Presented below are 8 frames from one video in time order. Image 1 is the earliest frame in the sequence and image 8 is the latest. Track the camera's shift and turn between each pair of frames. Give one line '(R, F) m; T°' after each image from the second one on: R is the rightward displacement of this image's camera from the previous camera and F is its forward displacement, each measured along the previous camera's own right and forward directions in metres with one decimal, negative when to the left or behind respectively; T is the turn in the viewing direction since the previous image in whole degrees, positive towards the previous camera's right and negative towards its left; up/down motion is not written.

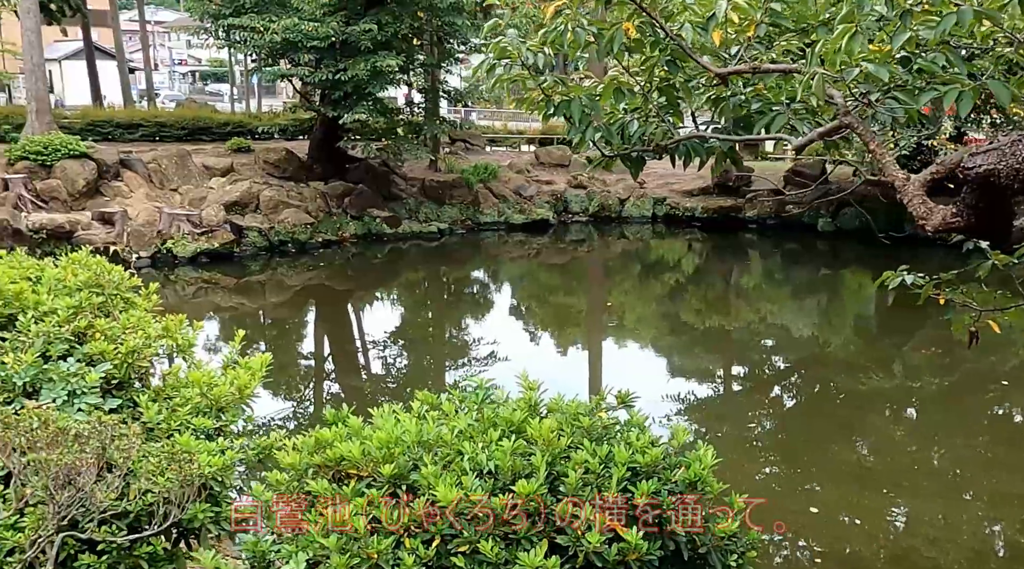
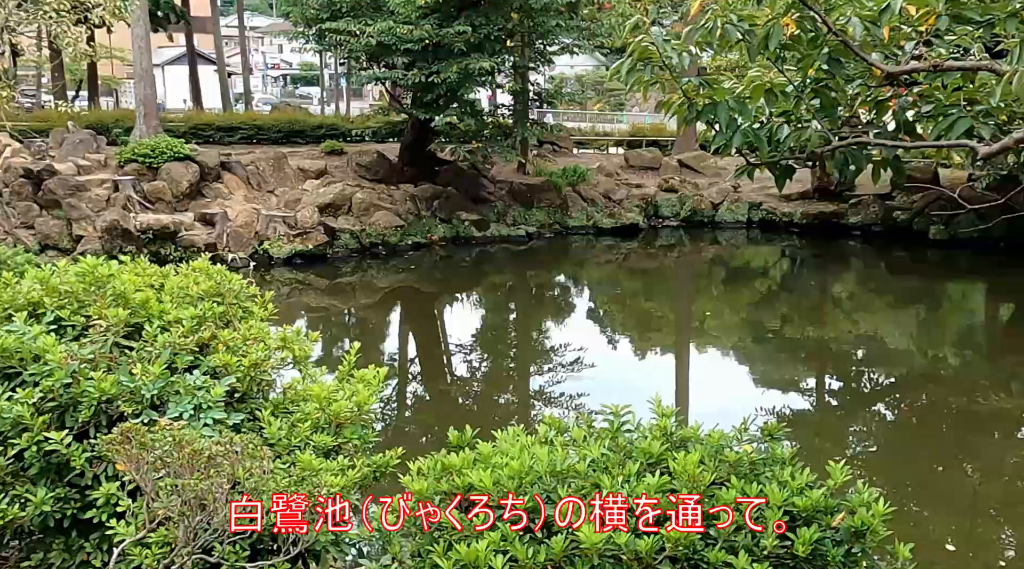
(-0.2, +0.1) m; -4°
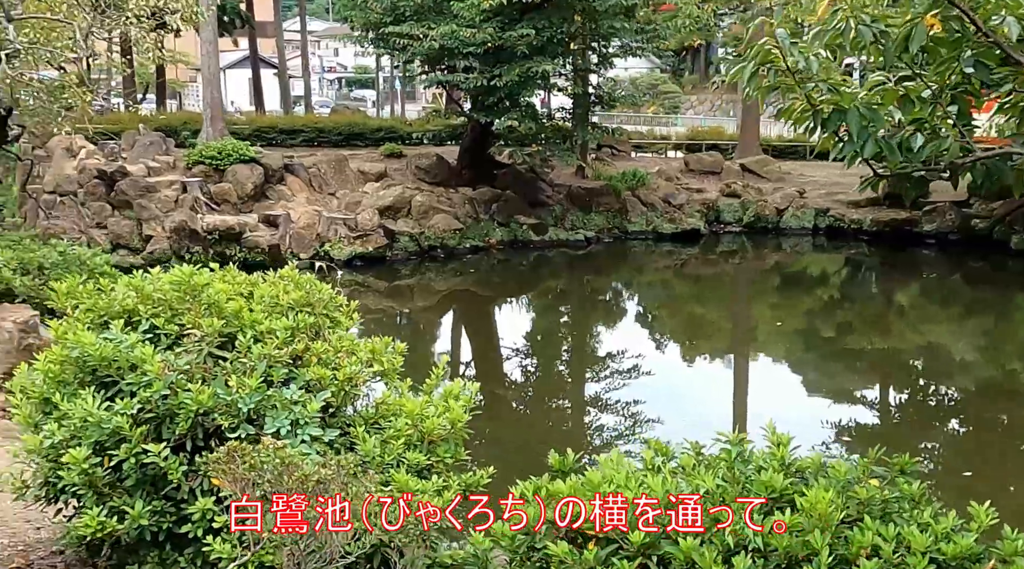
(-0.2, +0.1) m; -3°
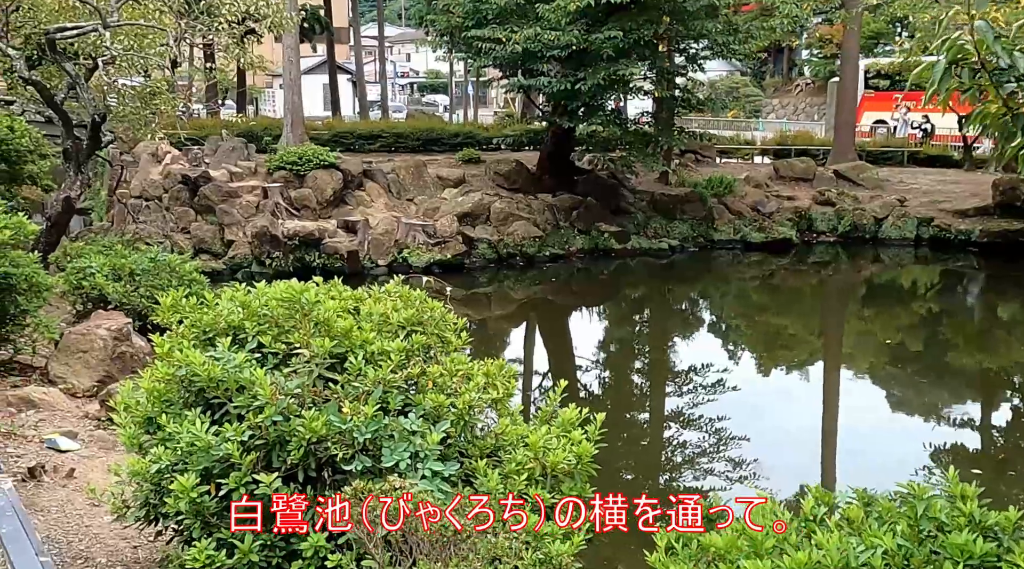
(-0.2, +0.2) m; -4°
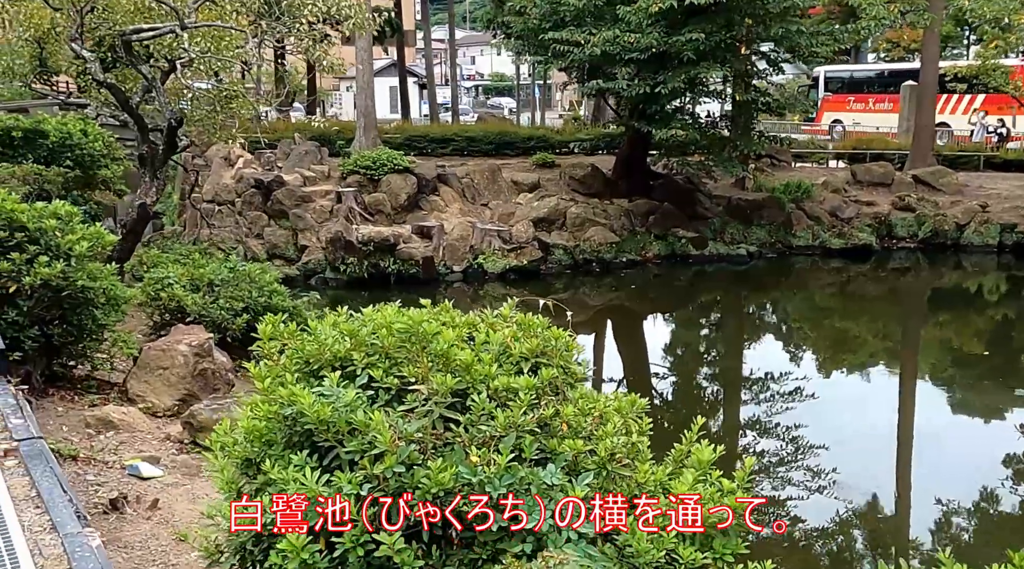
(-0.2, +0.4) m; -3°
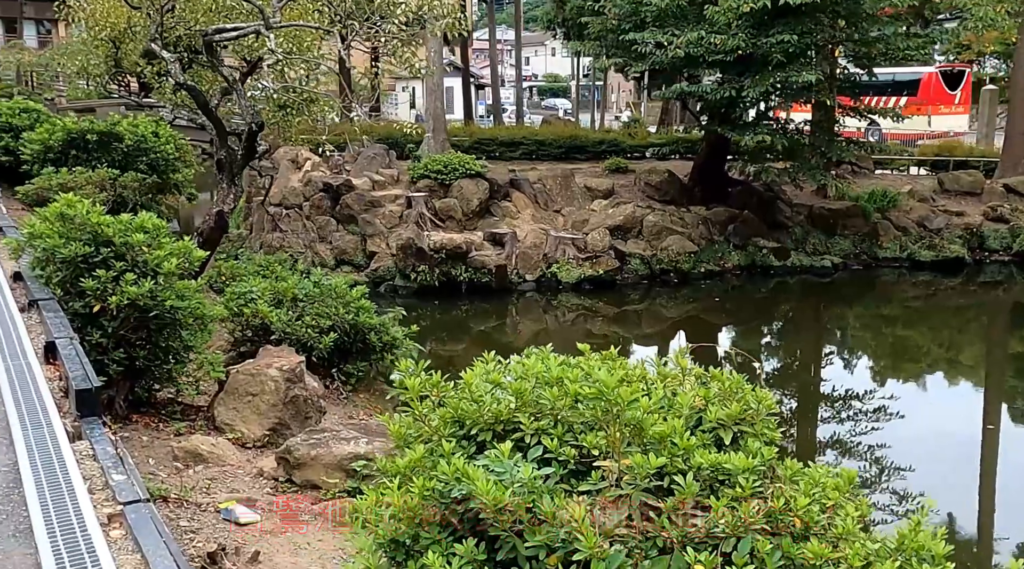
(-0.4, +0.5) m; -3°
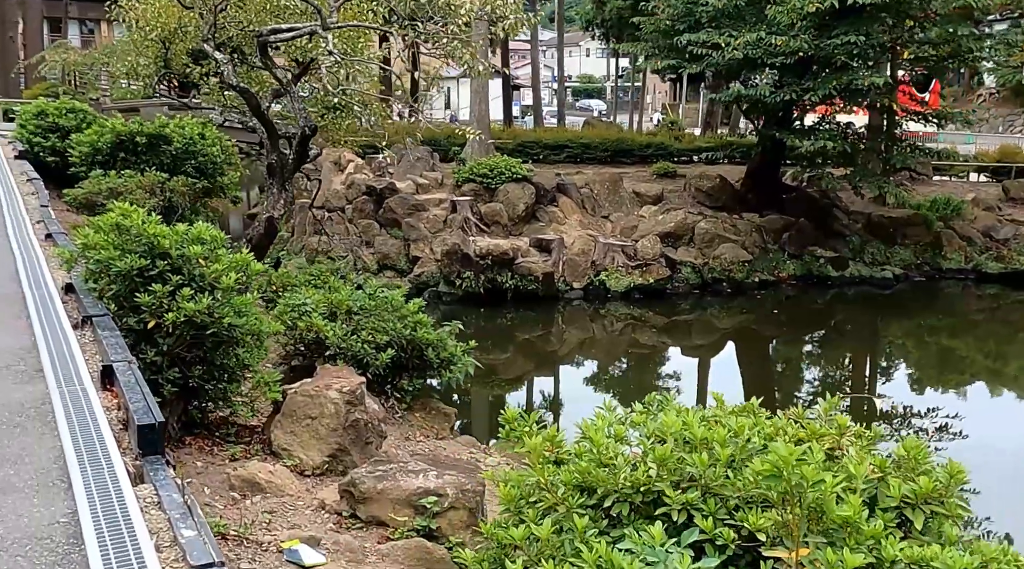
(-0.2, +0.4) m; -2°
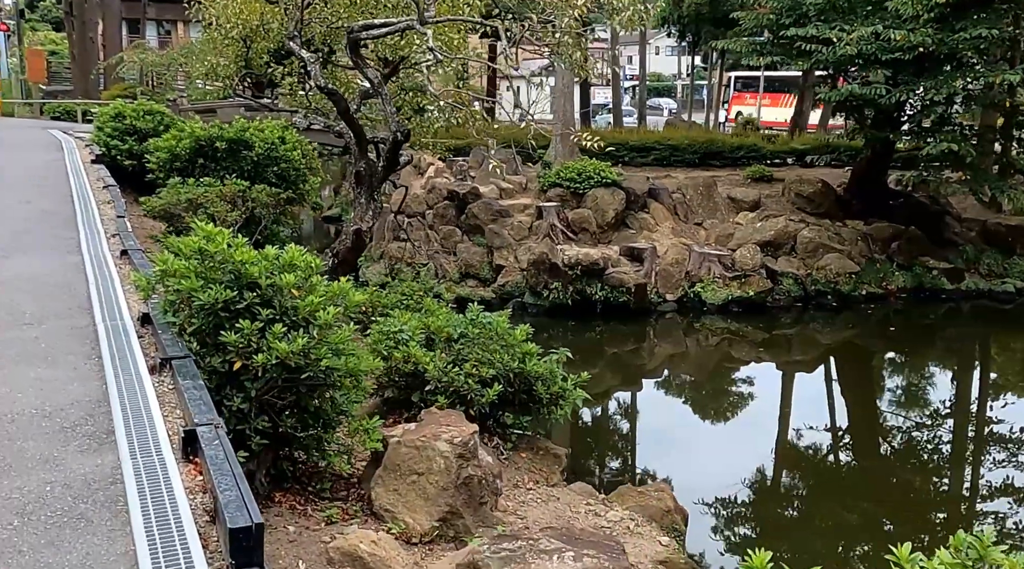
(-0.3, +0.8) m; -4°
